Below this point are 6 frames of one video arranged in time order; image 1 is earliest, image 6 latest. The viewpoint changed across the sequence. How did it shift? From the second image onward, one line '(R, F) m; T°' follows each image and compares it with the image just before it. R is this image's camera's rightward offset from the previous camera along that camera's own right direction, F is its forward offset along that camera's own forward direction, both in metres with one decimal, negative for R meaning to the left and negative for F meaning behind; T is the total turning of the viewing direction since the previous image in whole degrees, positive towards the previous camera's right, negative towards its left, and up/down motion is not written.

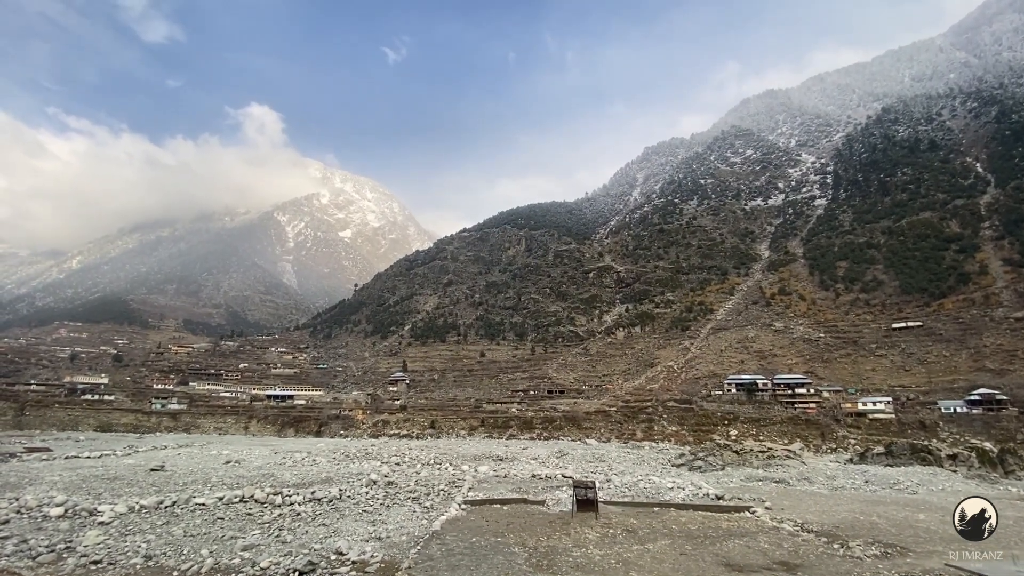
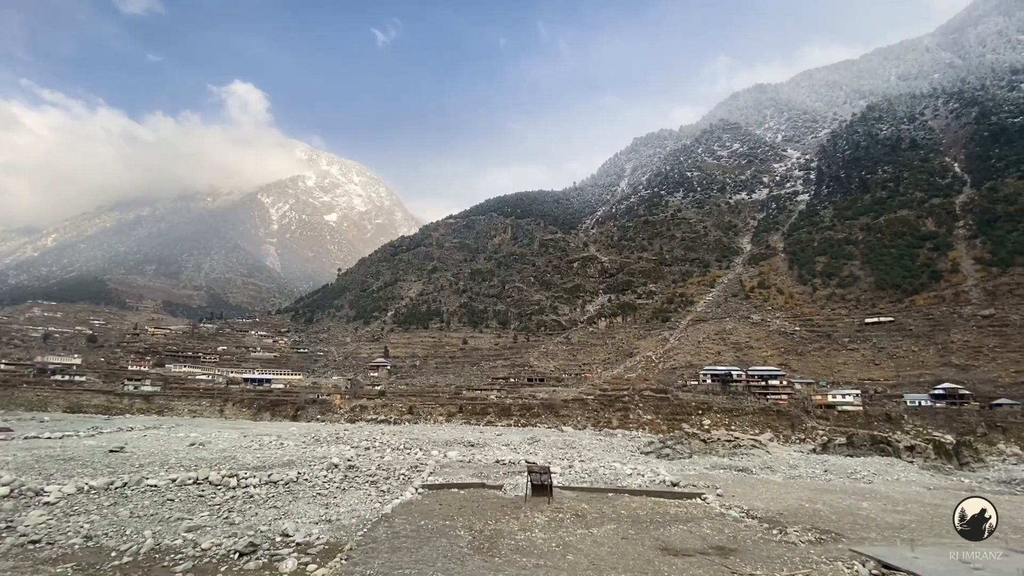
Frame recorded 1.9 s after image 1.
(+0.7, 0.0) m; +2°
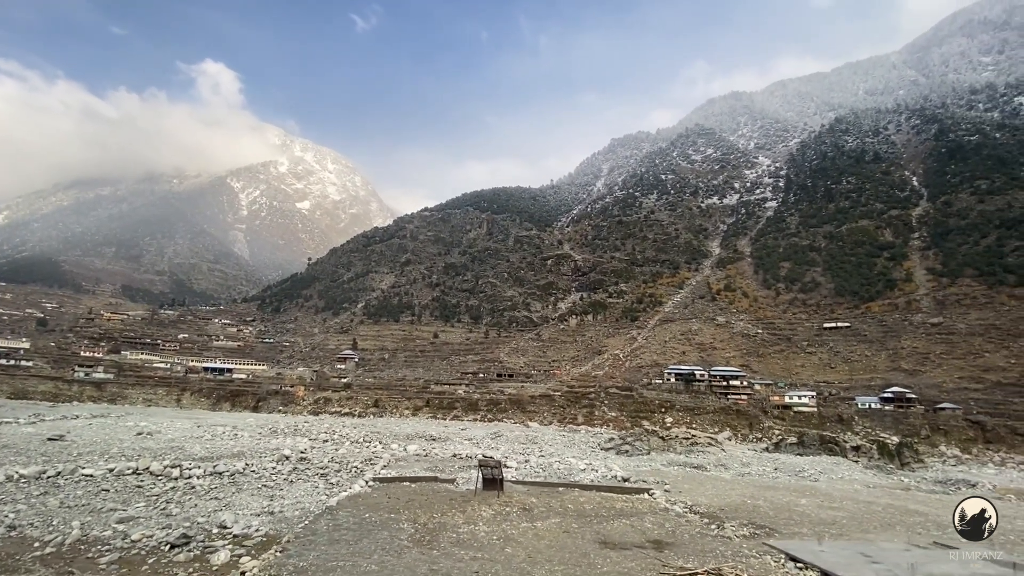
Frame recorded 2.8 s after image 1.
(+0.5, 0.0) m; +3°
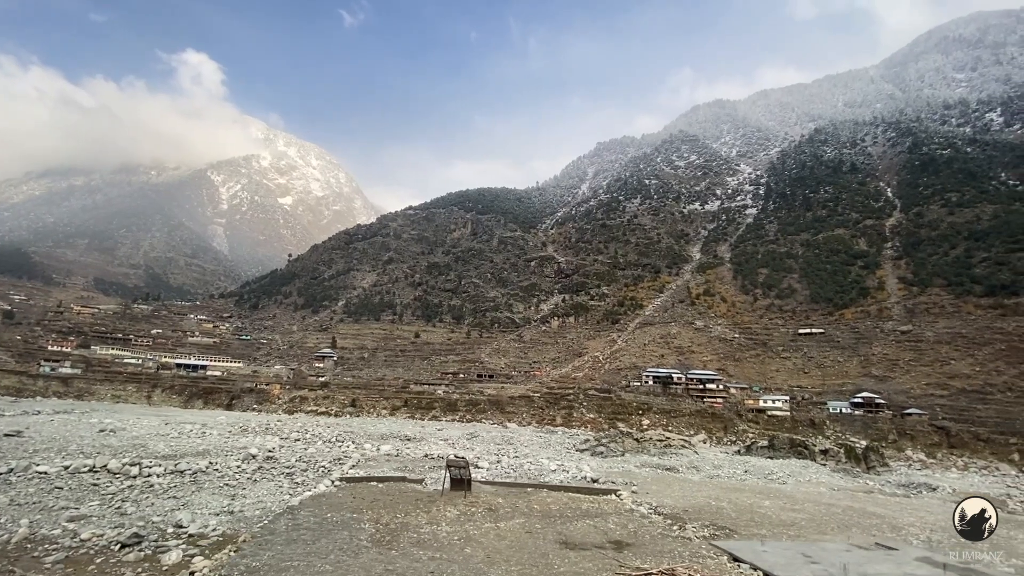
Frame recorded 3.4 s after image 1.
(+0.3, 0.0) m; +2°
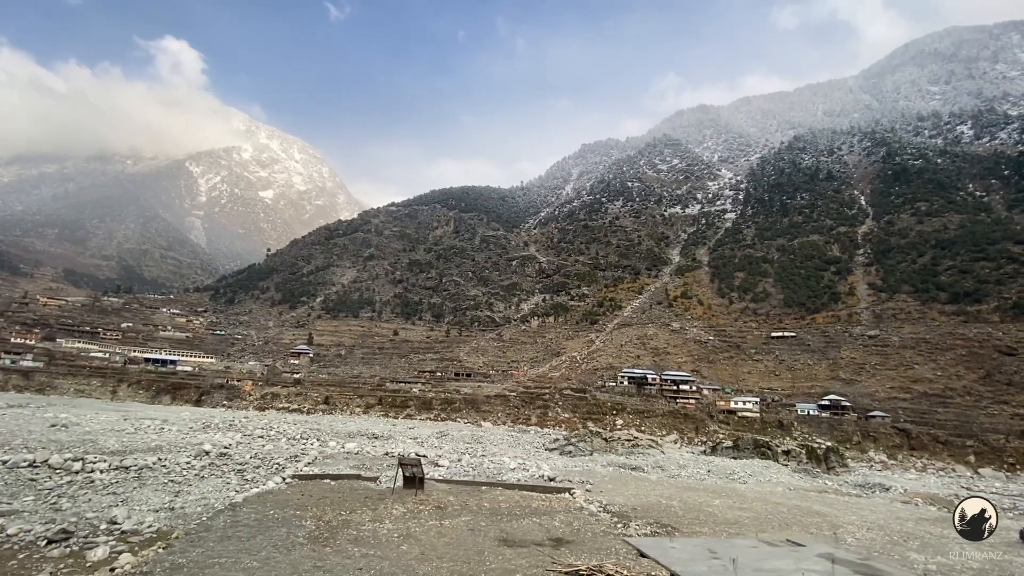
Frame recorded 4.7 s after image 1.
(+0.7, -0.1) m; +2°
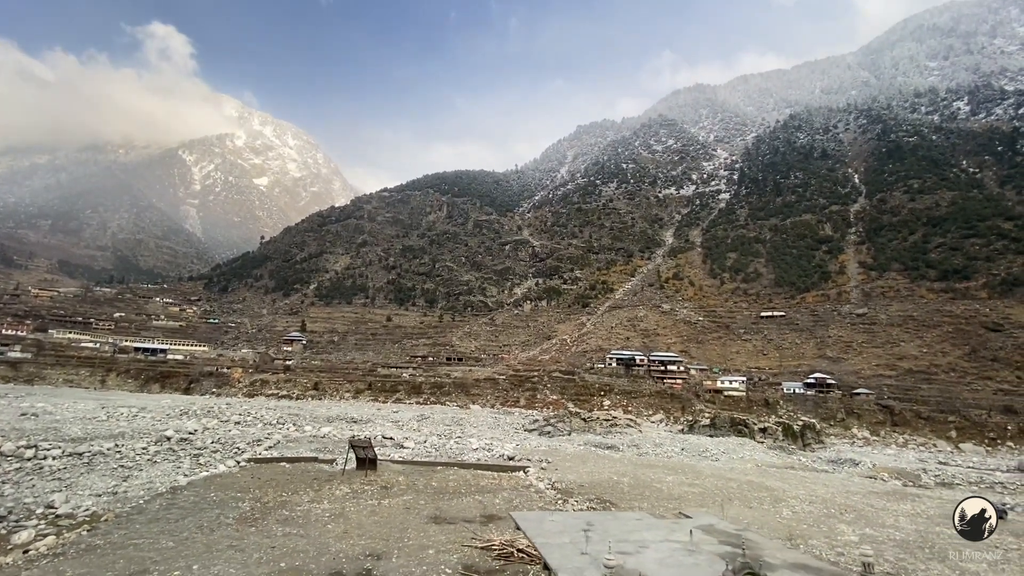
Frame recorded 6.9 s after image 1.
(+1.3, 0.0) m; 0°
